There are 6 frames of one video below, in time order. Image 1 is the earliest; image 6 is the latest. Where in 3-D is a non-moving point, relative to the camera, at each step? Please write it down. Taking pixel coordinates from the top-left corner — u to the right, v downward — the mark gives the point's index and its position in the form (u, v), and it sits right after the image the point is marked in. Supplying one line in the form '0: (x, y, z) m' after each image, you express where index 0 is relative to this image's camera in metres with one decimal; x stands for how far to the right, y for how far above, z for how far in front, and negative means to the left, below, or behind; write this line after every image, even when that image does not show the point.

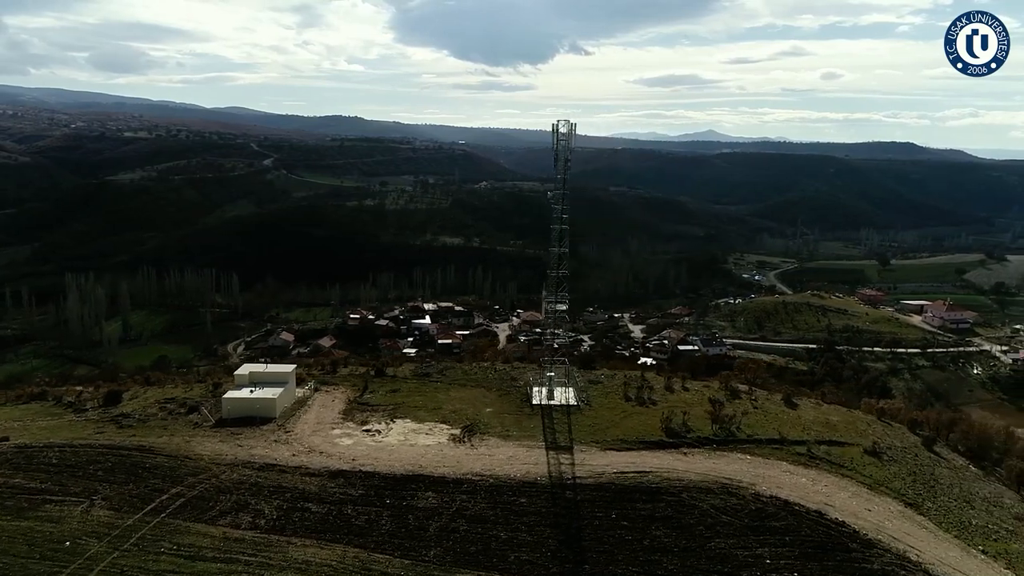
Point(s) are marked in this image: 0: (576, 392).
0: (+1.3, -2.0, +15.3) m
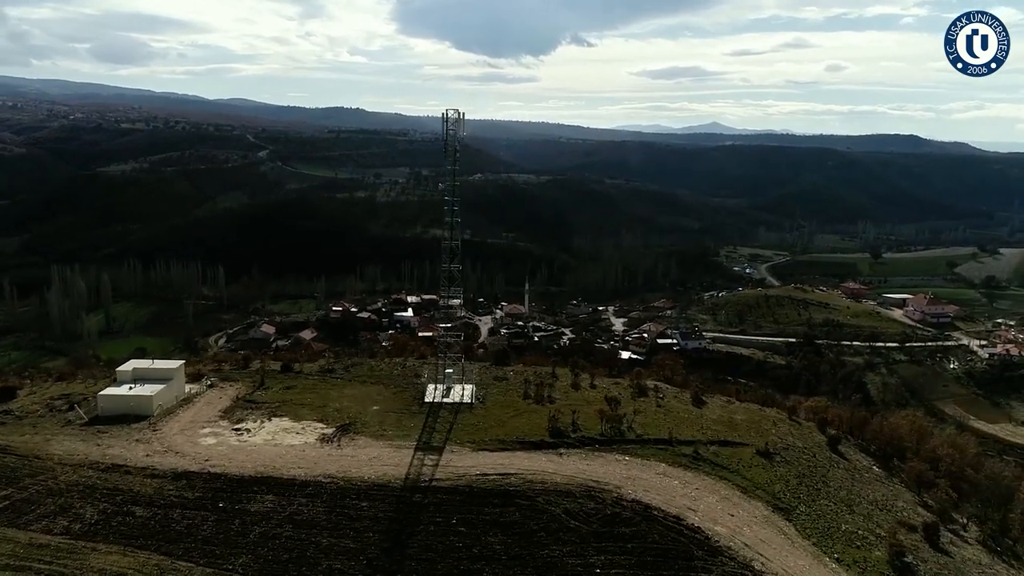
0: (-0.7, -1.9, +14.9) m
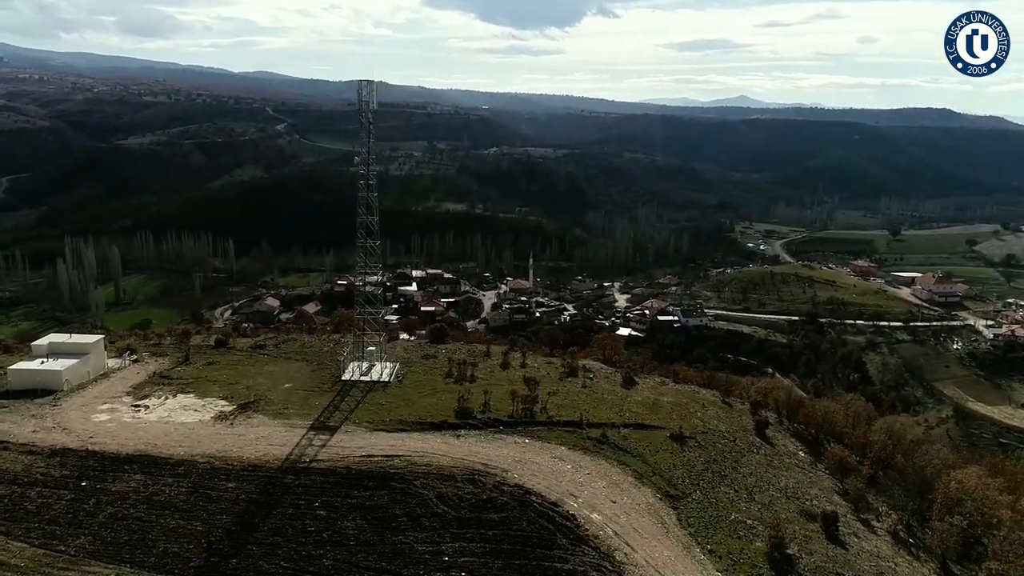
0: (-2.2, -1.5, +14.6) m
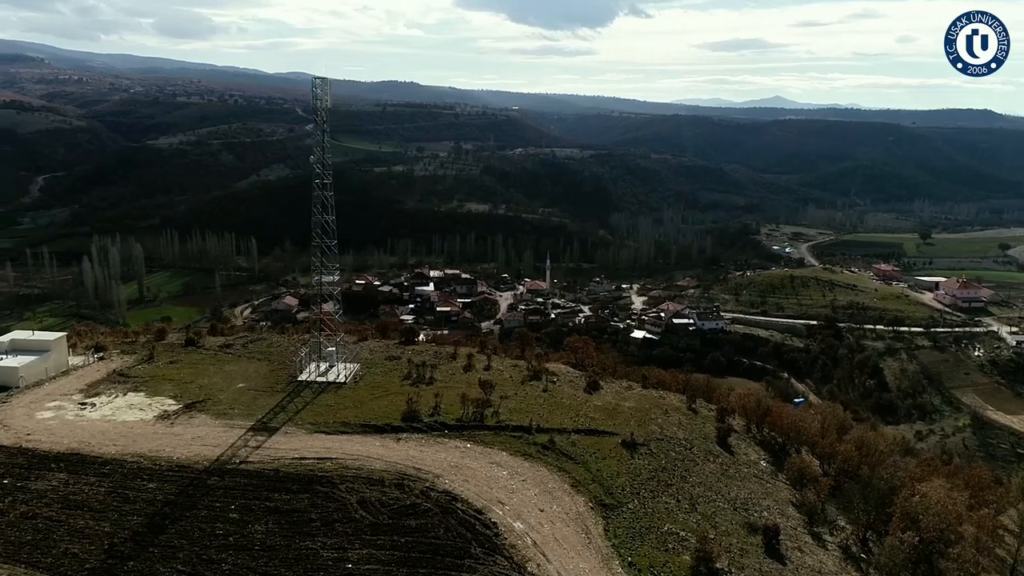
0: (-3.0, -1.5, +14.5) m
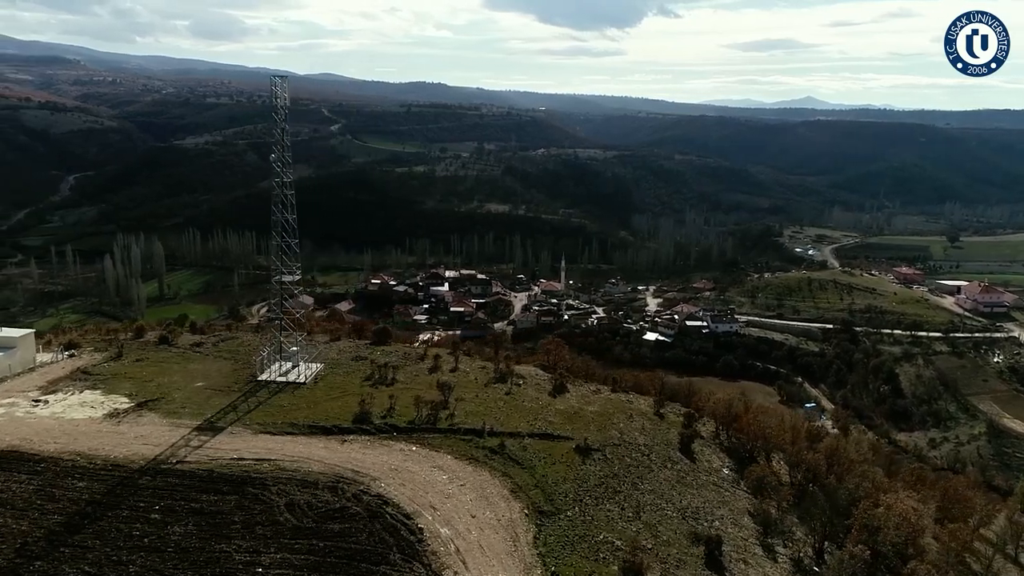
0: (-3.6, -1.5, +14.4) m
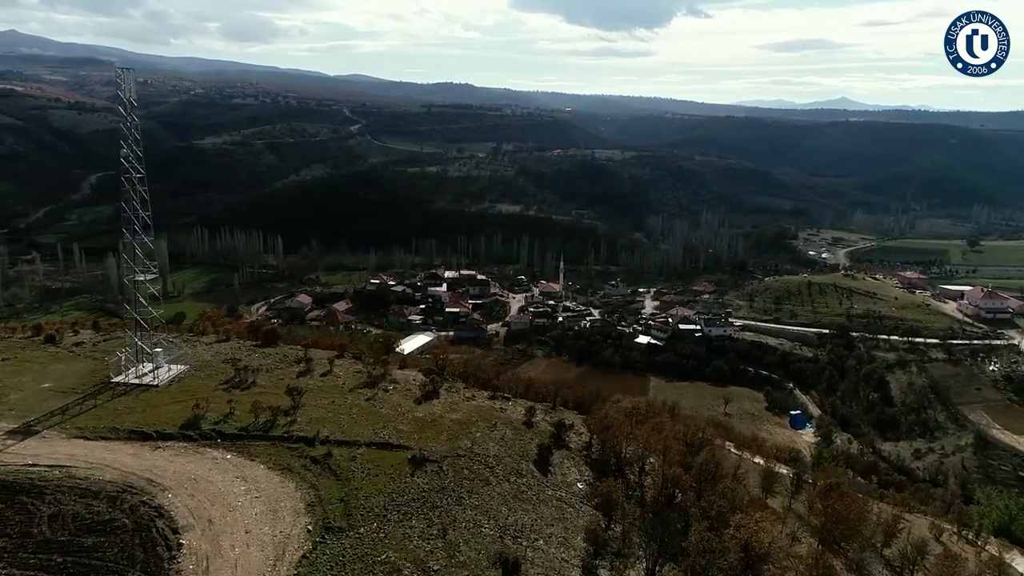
0: (-6.0, -1.5, +14.0) m
